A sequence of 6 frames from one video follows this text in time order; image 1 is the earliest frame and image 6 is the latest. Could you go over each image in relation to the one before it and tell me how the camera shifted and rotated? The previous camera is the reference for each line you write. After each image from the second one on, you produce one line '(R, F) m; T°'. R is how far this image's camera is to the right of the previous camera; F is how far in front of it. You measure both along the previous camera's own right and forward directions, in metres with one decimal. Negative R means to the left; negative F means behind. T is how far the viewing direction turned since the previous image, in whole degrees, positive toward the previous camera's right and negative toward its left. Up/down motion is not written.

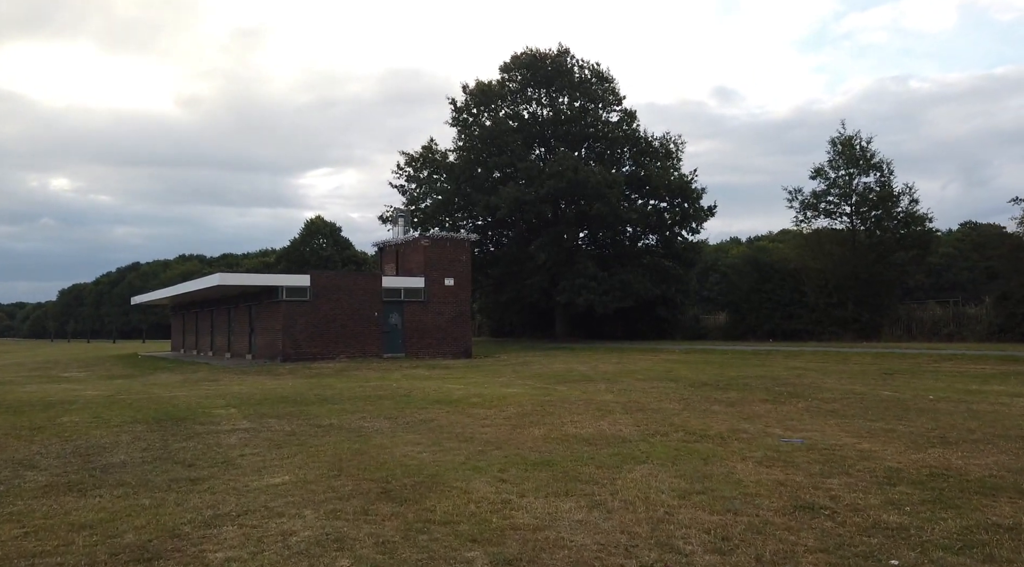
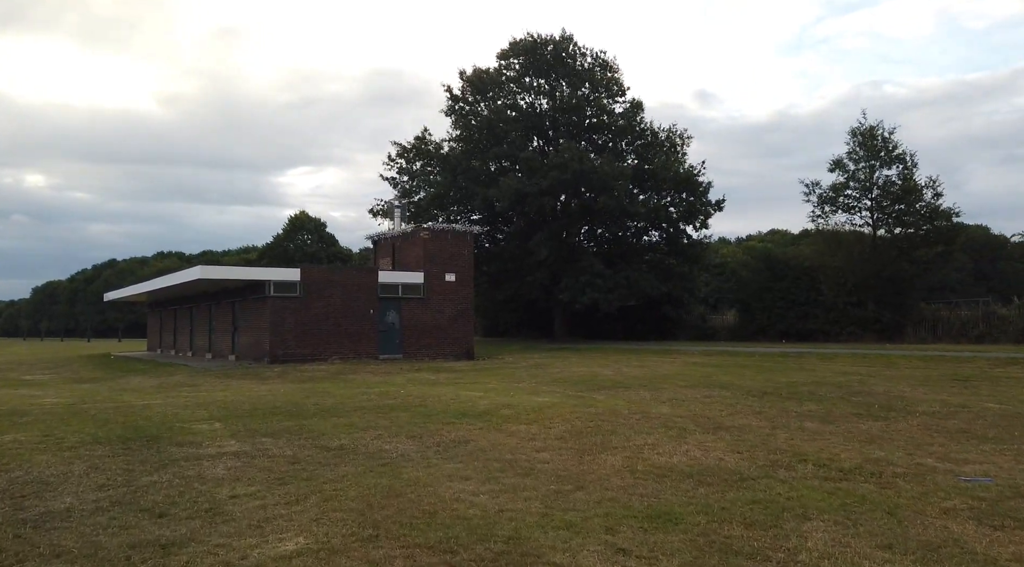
(-0.9, +2.2) m; +1°
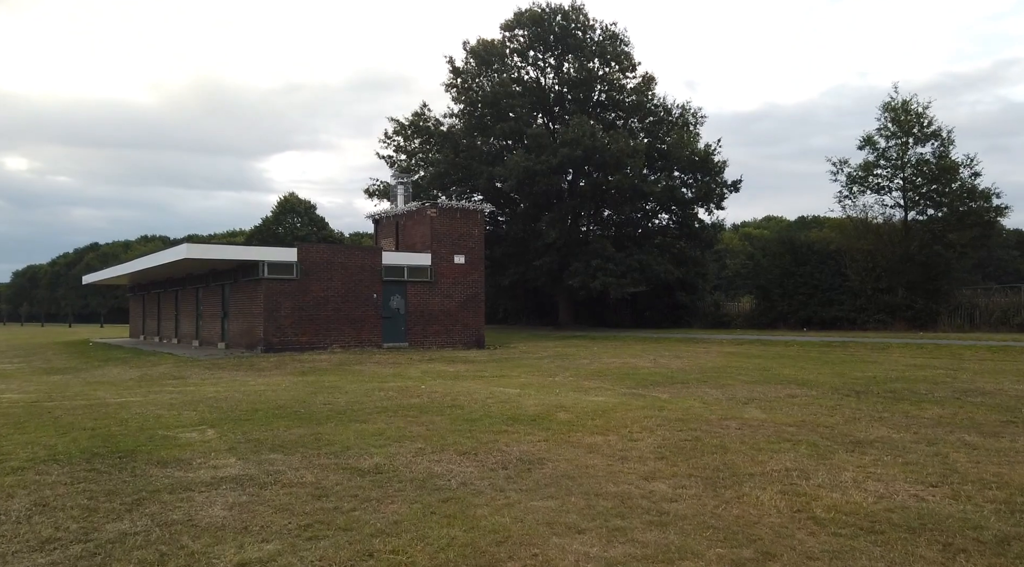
(-0.9, +2.2) m; +1°
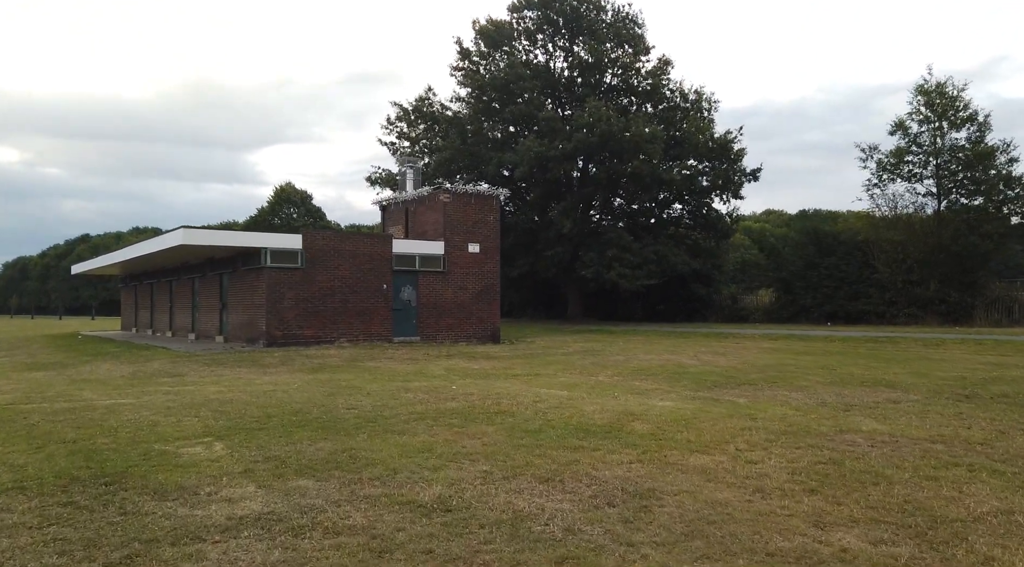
(-0.8, +1.6) m; 0°
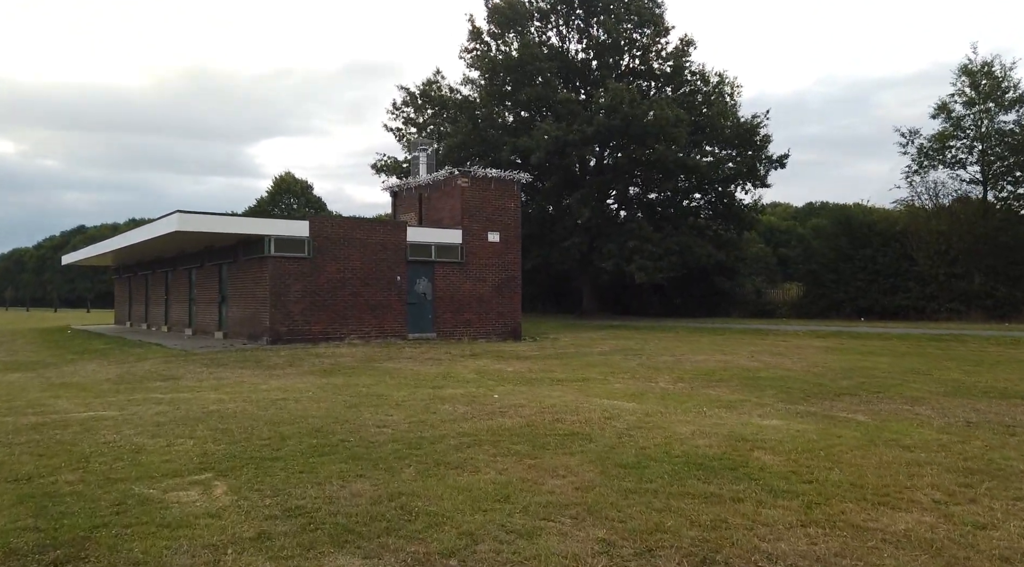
(-0.7, +1.9) m; 0°
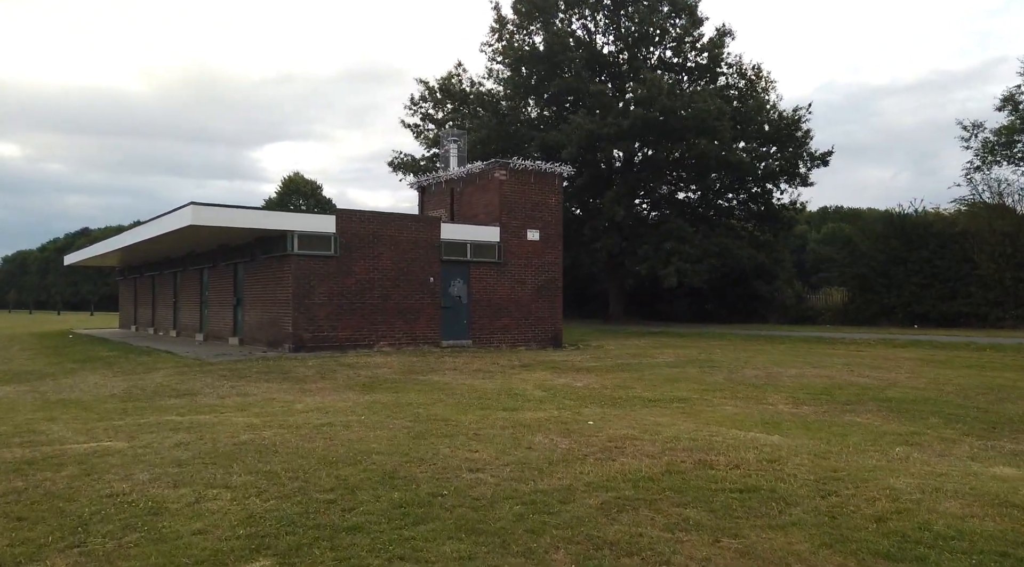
(-1.1, +2.0) m; 0°
